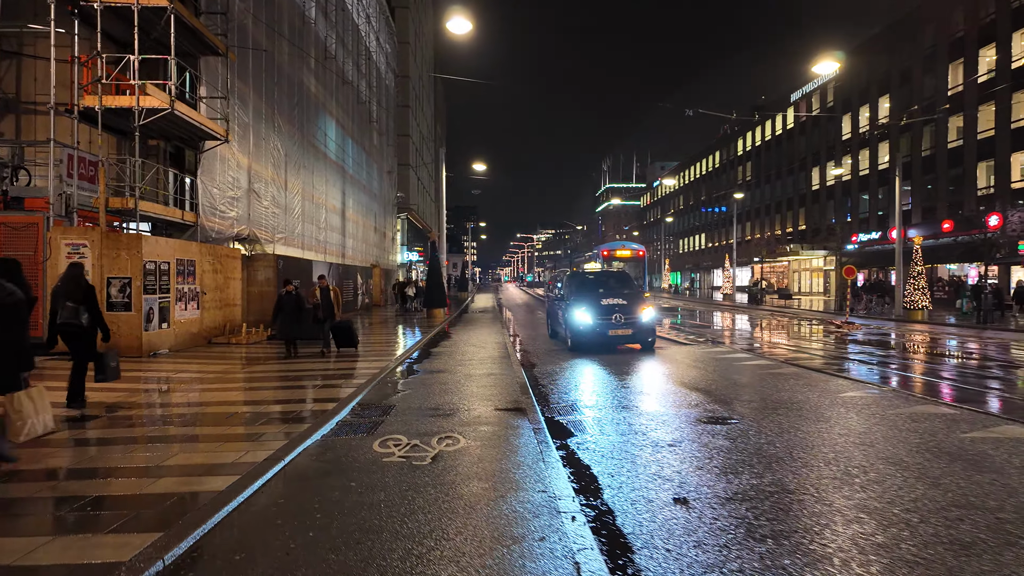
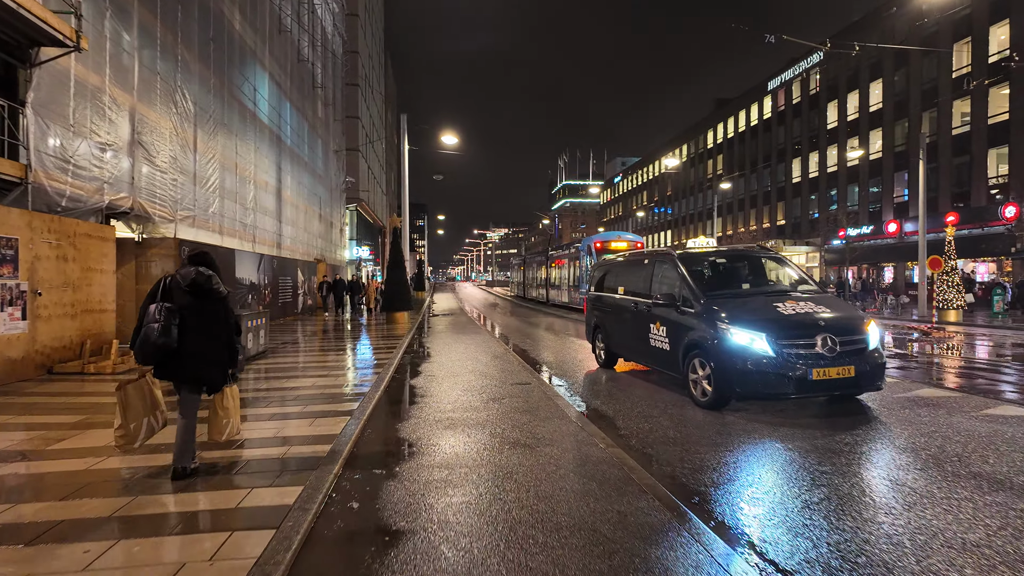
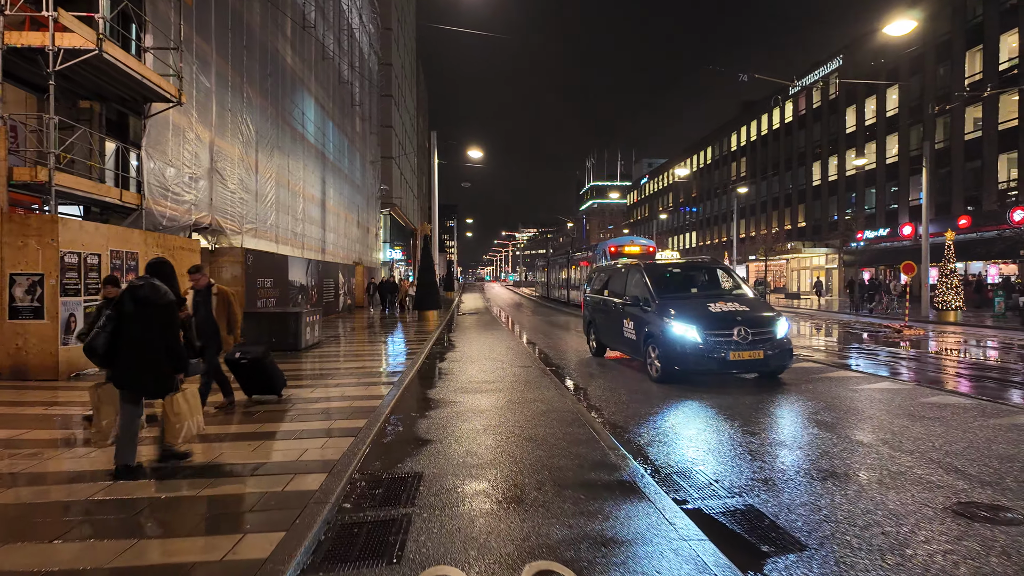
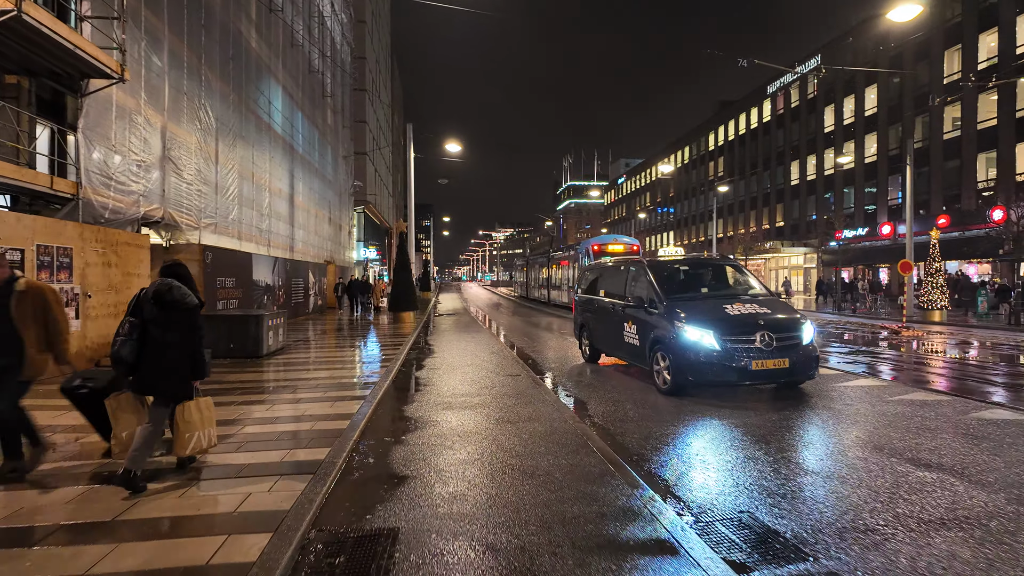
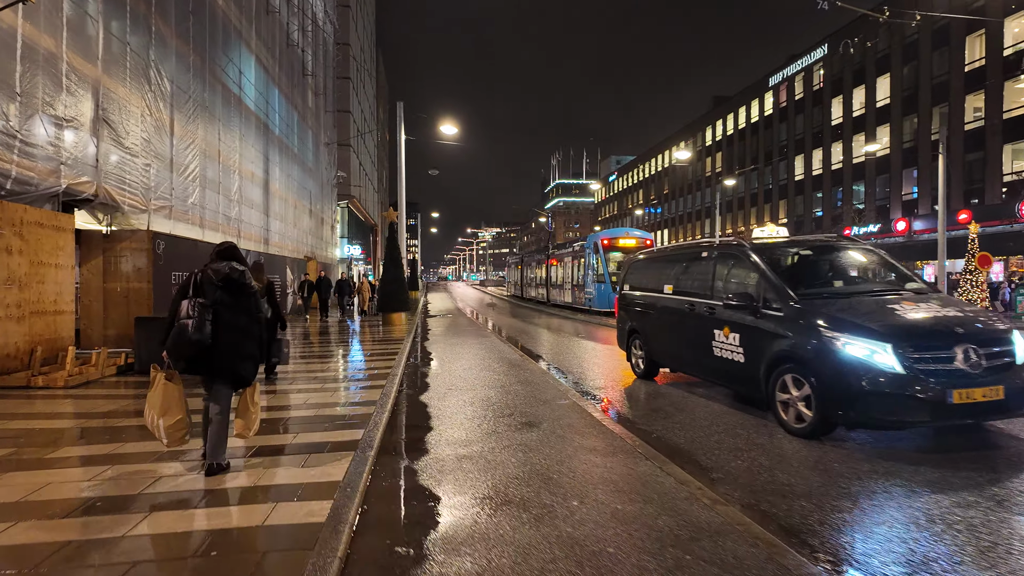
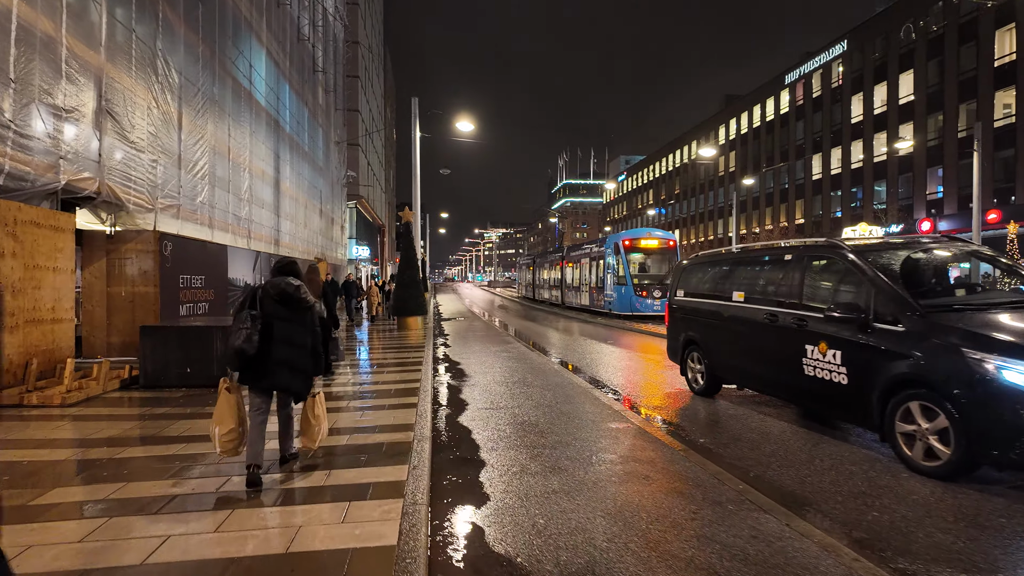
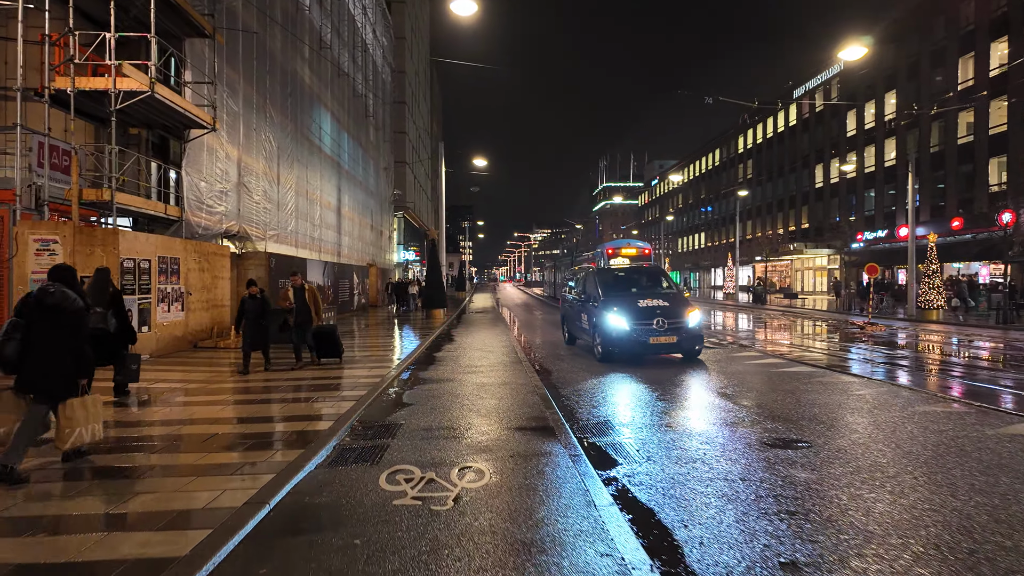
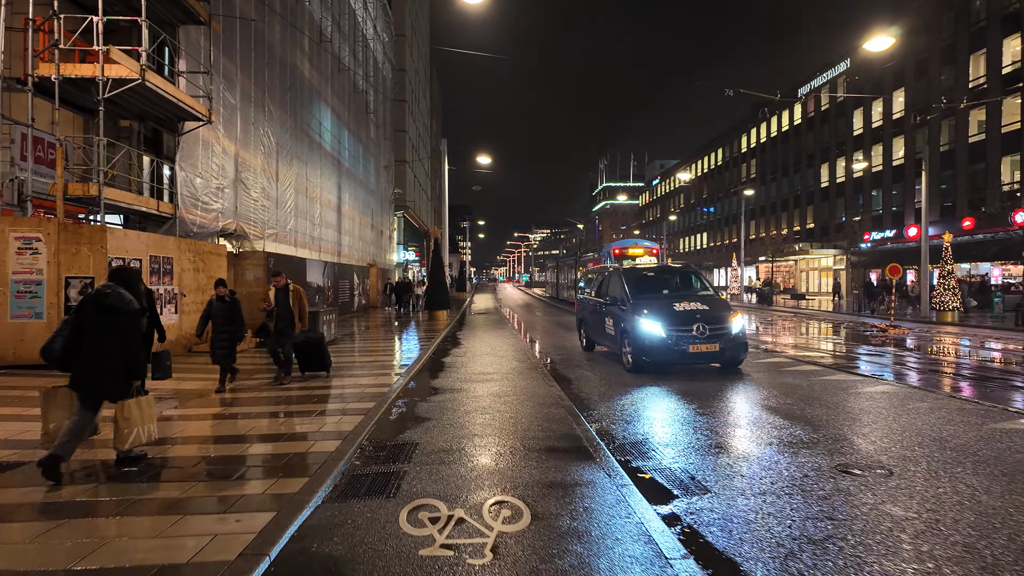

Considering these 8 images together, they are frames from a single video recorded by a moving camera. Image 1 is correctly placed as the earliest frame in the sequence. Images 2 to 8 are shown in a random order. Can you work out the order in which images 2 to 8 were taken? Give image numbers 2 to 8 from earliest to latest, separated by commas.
7, 8, 3, 4, 2, 5, 6
